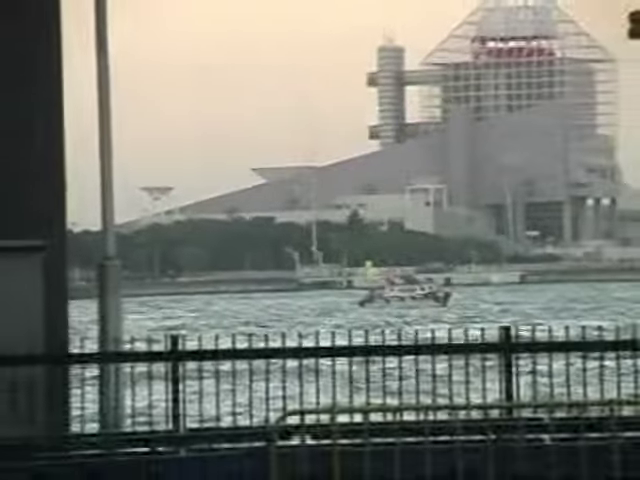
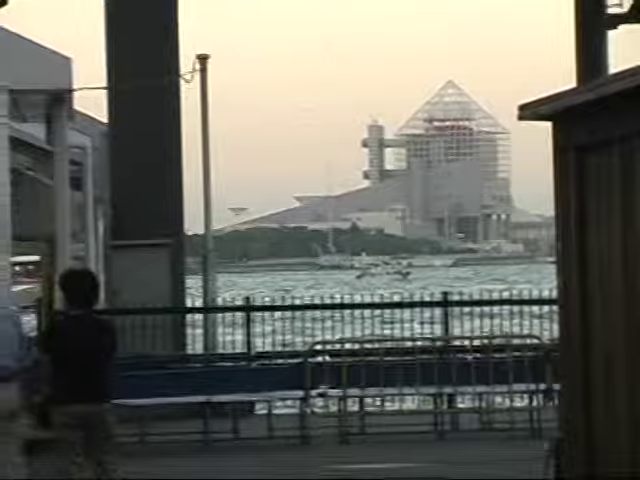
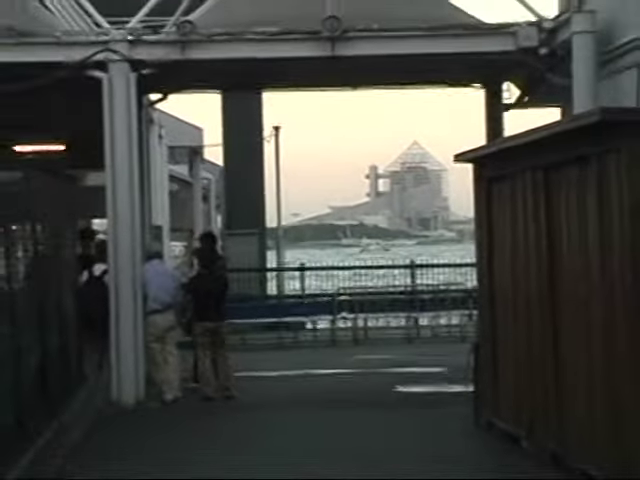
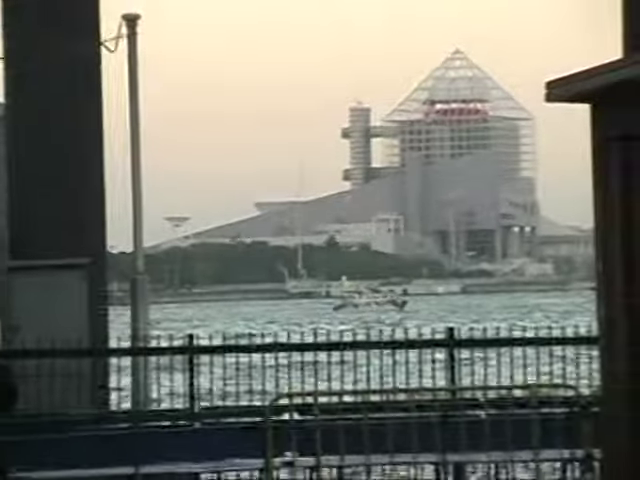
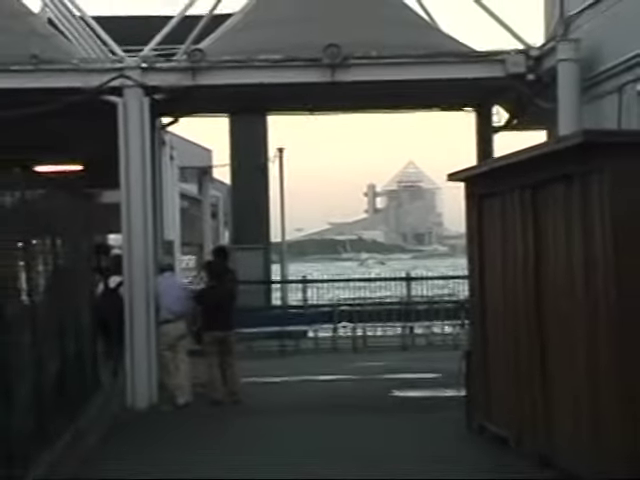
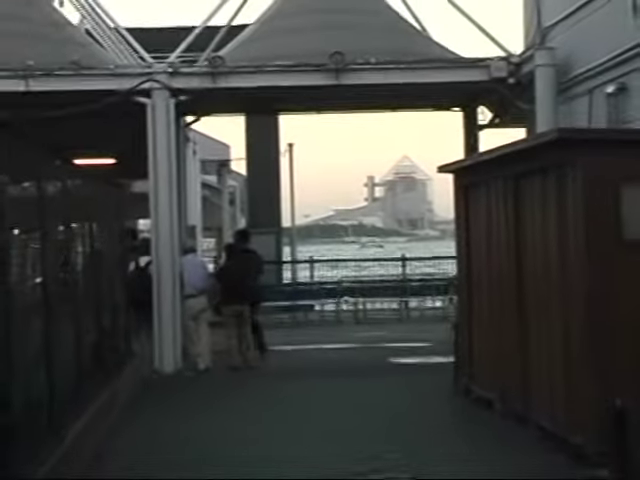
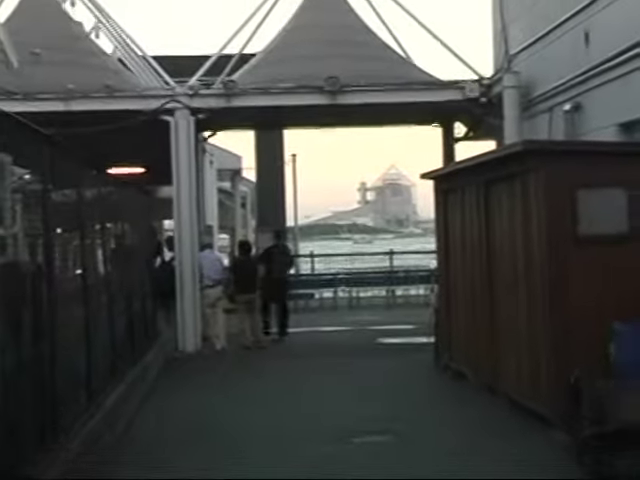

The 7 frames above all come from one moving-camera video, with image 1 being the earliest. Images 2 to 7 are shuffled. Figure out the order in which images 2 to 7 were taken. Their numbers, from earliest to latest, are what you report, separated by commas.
4, 2, 3, 5, 6, 7
